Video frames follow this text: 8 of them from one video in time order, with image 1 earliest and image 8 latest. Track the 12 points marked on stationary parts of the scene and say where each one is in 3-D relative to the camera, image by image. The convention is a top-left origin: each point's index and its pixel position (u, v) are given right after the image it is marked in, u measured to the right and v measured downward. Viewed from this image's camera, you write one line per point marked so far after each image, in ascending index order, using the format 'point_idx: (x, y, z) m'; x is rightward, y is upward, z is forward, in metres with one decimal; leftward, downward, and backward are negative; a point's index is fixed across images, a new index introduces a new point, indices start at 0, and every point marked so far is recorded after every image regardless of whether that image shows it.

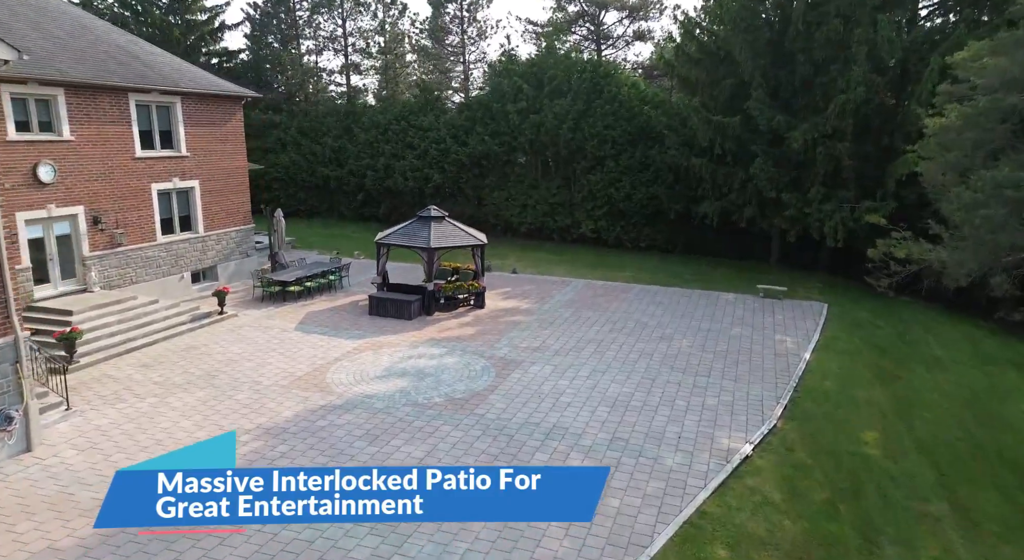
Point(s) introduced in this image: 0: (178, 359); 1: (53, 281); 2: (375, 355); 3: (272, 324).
0: (-7.8, -1.8, +15.3) m
1: (-11.9, -0.1, +17.0) m
2: (-3.3, -1.8, +16.0) m
3: (-6.7, -1.2, +18.3) m
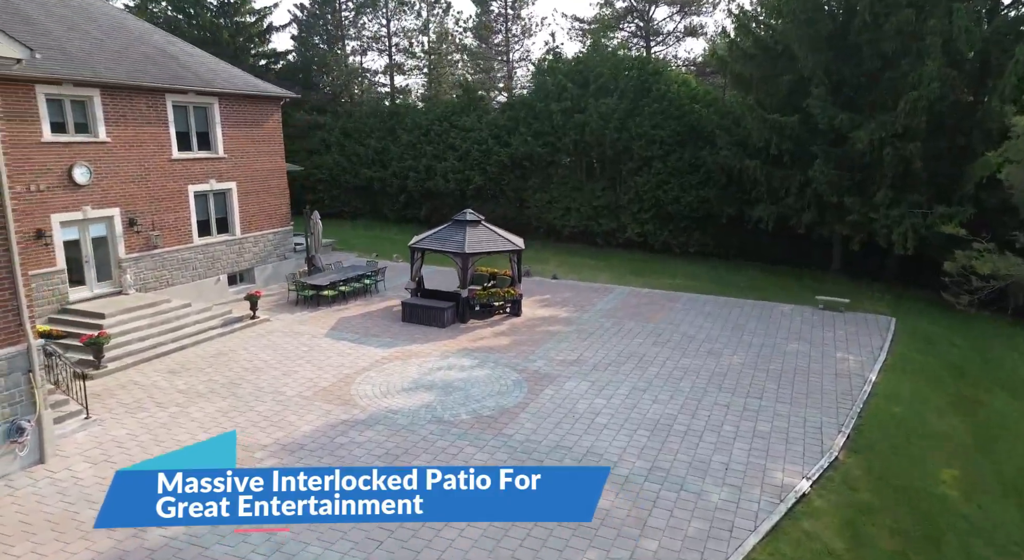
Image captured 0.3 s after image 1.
0: (-7.0, -1.9, +15.0) m
1: (-11.0, -0.1, +16.9) m
2: (-2.5, -2.0, +15.3) m
3: (-5.7, -1.3, +17.9) m
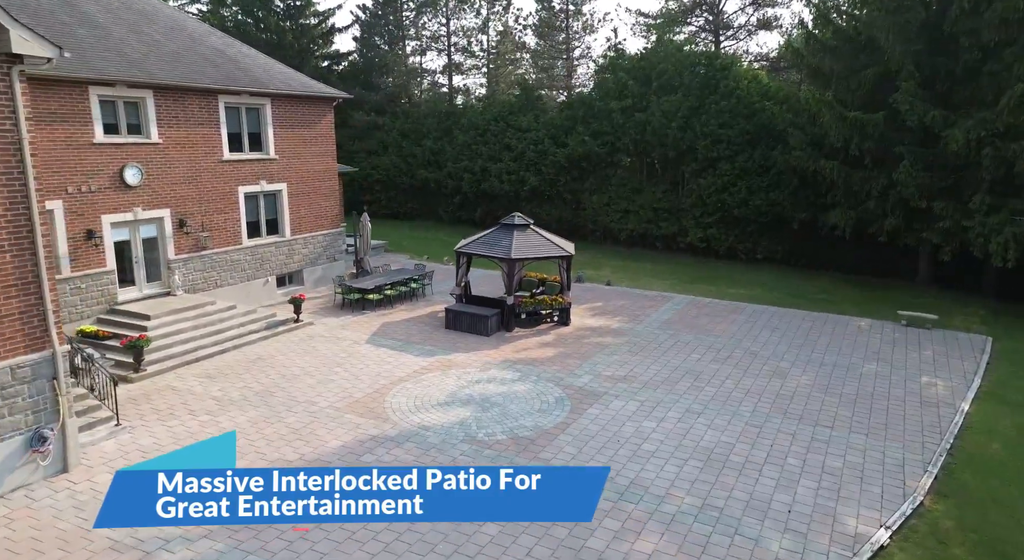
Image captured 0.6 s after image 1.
0: (-6.0, -2.0, +14.7) m
1: (-9.7, -0.1, +17.0) m
2: (-1.5, -2.1, +14.6) m
3: (-4.4, -1.5, +17.5) m
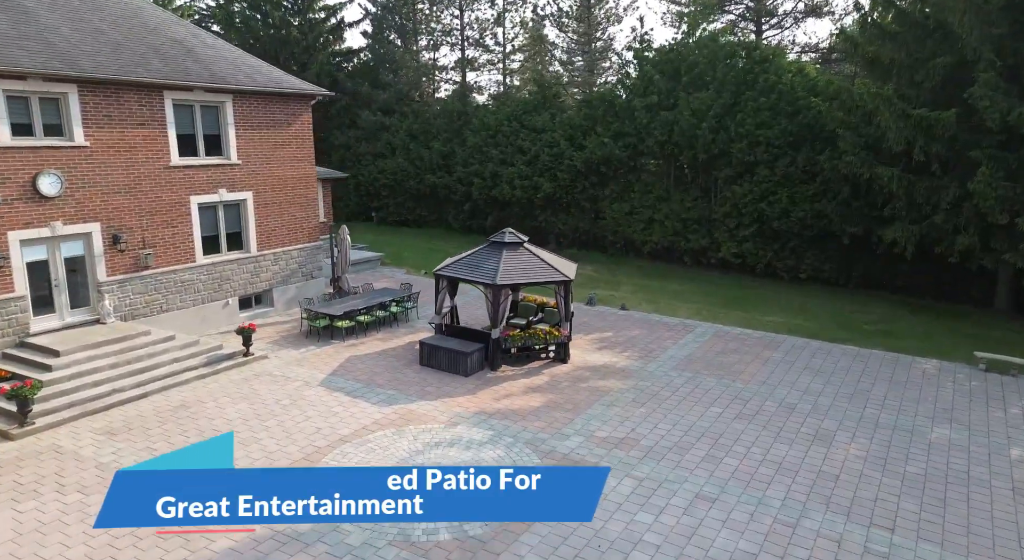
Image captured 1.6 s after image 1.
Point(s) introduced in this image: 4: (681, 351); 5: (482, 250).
0: (-6.6, -2.6, +12.1) m
1: (-10.1, -0.7, +14.7) m
2: (-2.1, -2.8, +11.8) m
3: (-4.8, -2.1, +14.8) m
4: (+4.4, -1.8, +17.1) m
5: (-0.8, +0.7, +16.1) m
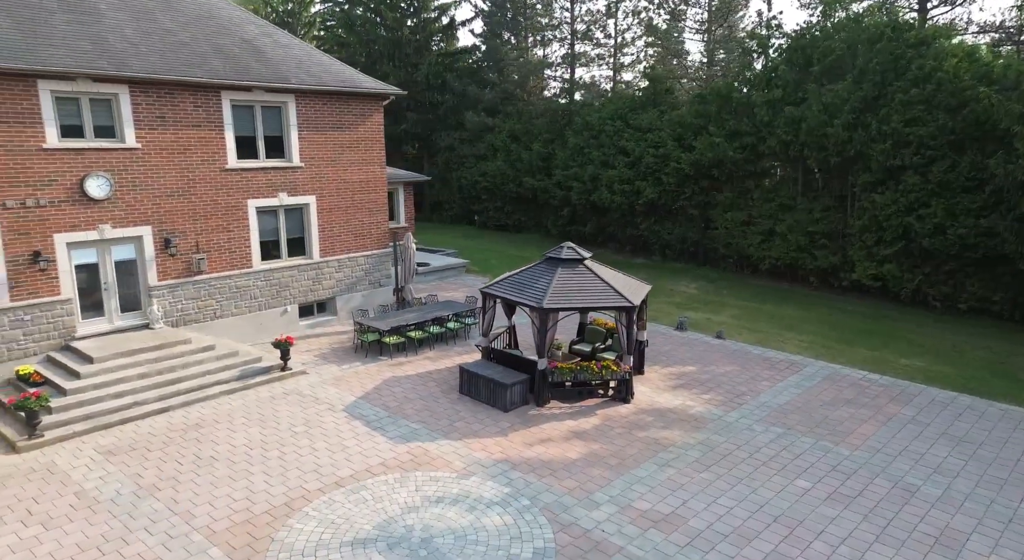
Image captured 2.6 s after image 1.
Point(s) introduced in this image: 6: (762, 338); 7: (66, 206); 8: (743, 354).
0: (-6.1, -2.8, +11.4) m
1: (-9.0, -0.8, +14.7) m
2: (-1.8, -3.2, +10.2) m
3: (-3.8, -2.4, +13.7) m
4: (+5.7, -2.5, +14.0) m
5: (+0.5, +0.3, +14.1) m
6: (+6.9, -1.6, +18.0) m
7: (-9.3, +1.5, +13.6) m
8: (+5.9, -1.9, +16.8) m
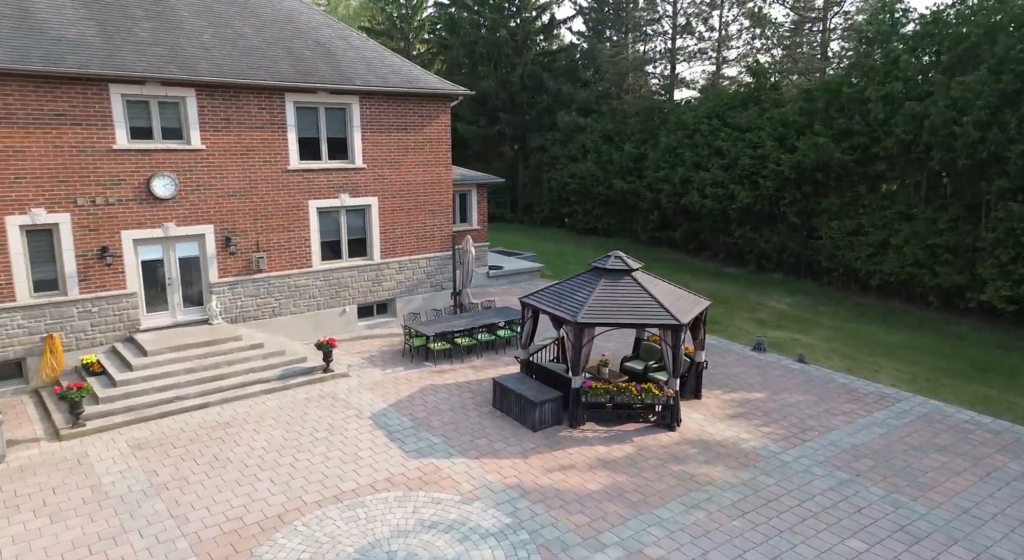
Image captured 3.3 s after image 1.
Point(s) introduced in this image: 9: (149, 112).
0: (-5.8, -2.8, +11.6) m
1: (-8.0, -0.7, +15.3) m
2: (-1.8, -3.3, +9.7) m
3: (-3.1, -2.4, +13.4) m
4: (+6.3, -2.8, +12.1) m
5: (+1.4, +0.1, +13.1) m
6: (+8.3, -2.1, +15.9) m
7: (-8.3, +1.6, +14.4) m
8: (+7.1, -2.3, +14.8) m
9: (-8.0, +3.7, +14.5) m
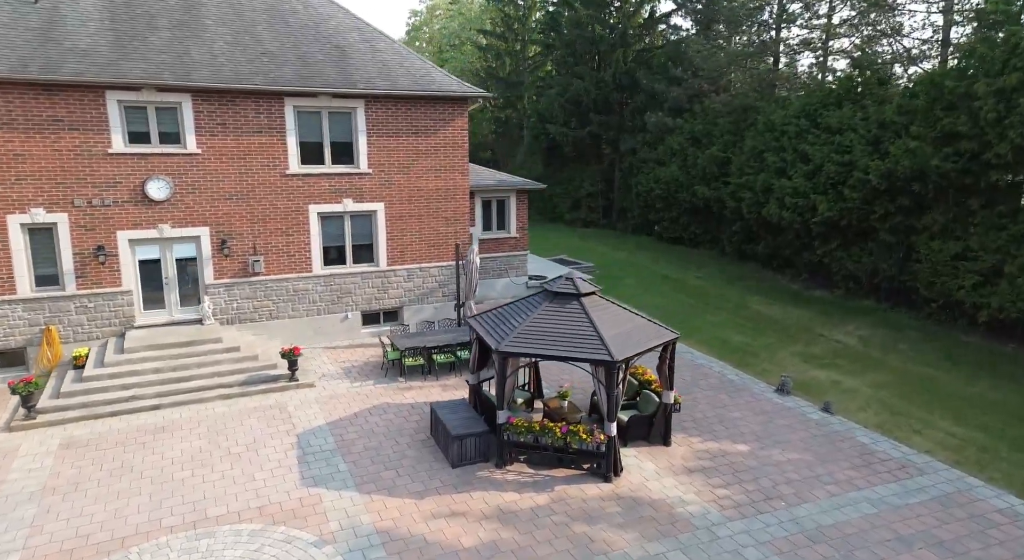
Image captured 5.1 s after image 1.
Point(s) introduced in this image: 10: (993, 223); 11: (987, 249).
0: (-7.1, -2.9, +11.8) m
1: (-8.3, -0.7, +15.9) m
2: (-3.6, -3.5, +9.1) m
3: (-4.0, -2.6, +13.0) m
4: (+4.8, -3.5, +9.7) m
5: (+0.3, -0.3, +11.7) m
6: (+7.5, -2.8, +12.9) m
7: (-8.8, +1.7, +15.0) m
8: (+6.1, -3.0, +12.2) m
9: (-8.4, +3.7, +15.0) m
10: (+13.6, +1.6, +18.7) m
11: (+13.4, +0.9, +18.6) m
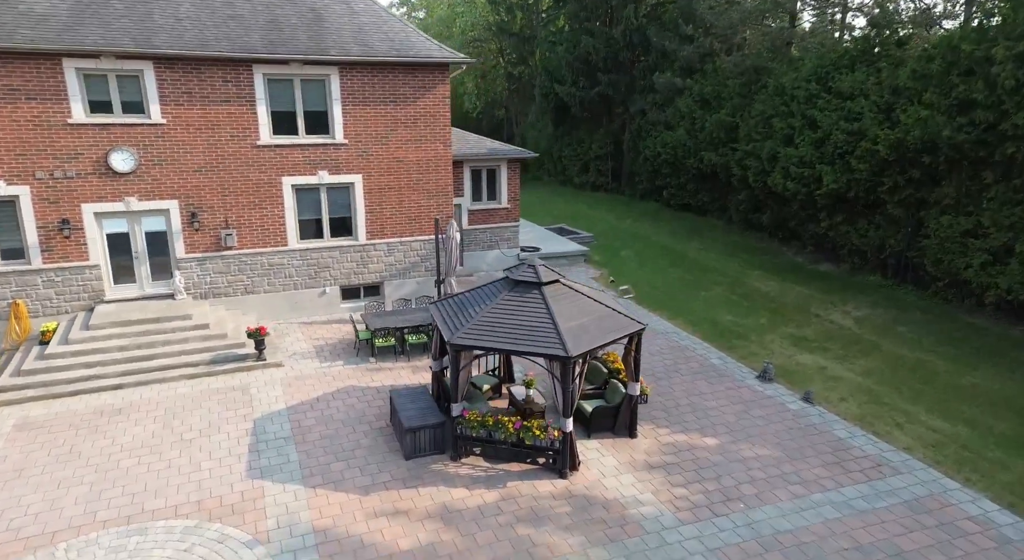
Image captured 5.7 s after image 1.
0: (-7.8, -2.5, +11.7) m
1: (-8.9, 0.0, +15.6) m
2: (-4.4, -3.4, +8.8) m
3: (-4.7, -2.2, +12.8) m
4: (+4.1, -3.4, +9.2) m
5: (-0.4, -0.1, +11.2) m
6: (+6.9, -2.5, +12.3) m
7: (-9.3, +2.2, +14.6) m
8: (+5.4, -2.7, +11.7) m
9: (-8.9, +4.3, +14.5) m
10: (+13.2, +2.2, +17.6) m
11: (+12.9, +1.4, +17.5) m
